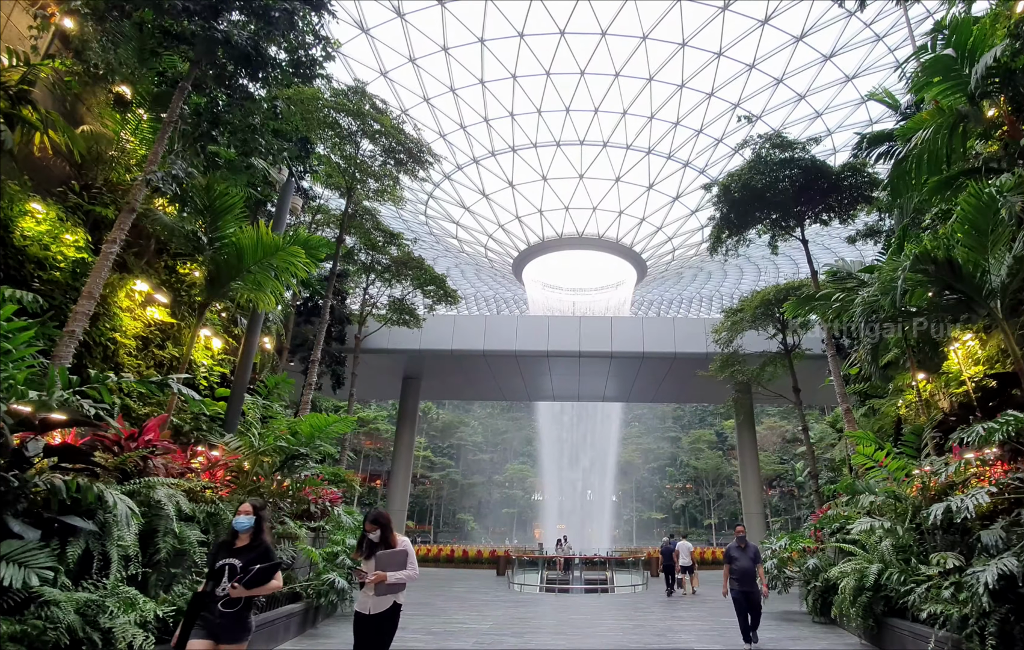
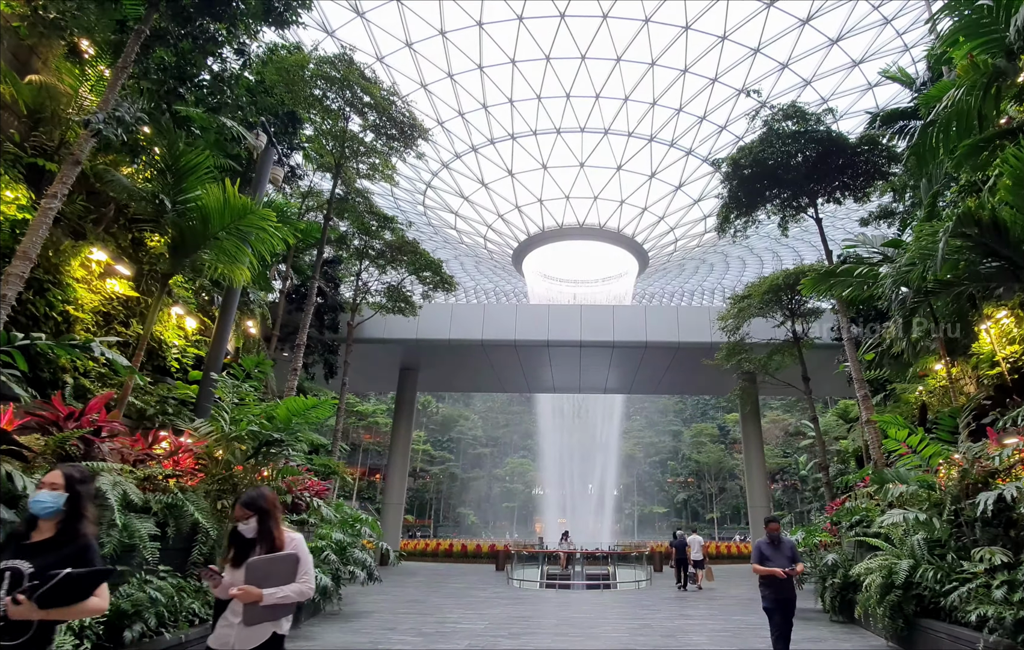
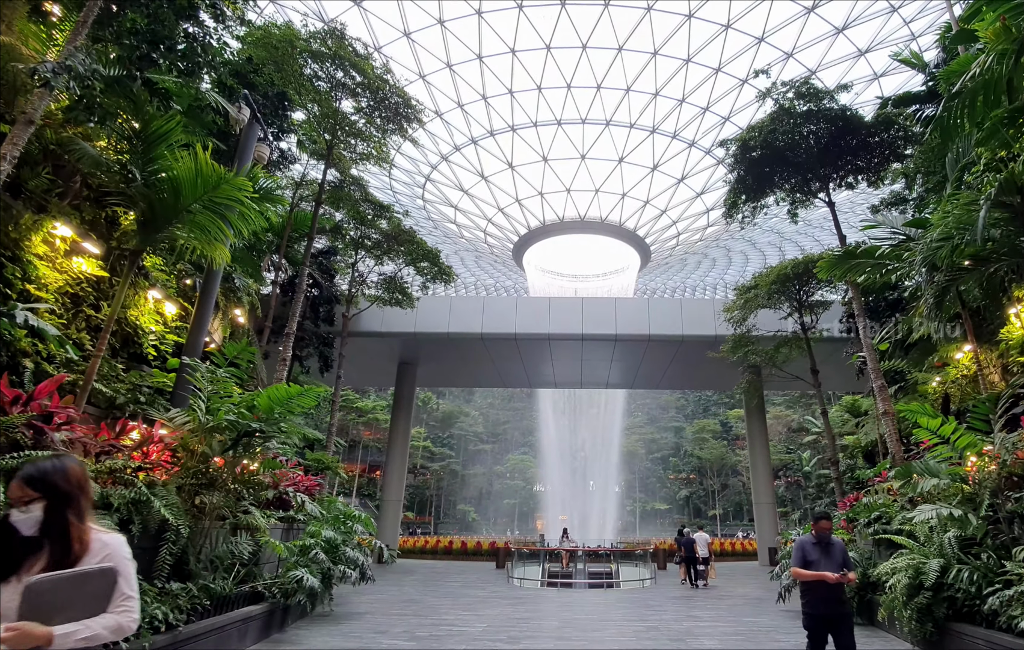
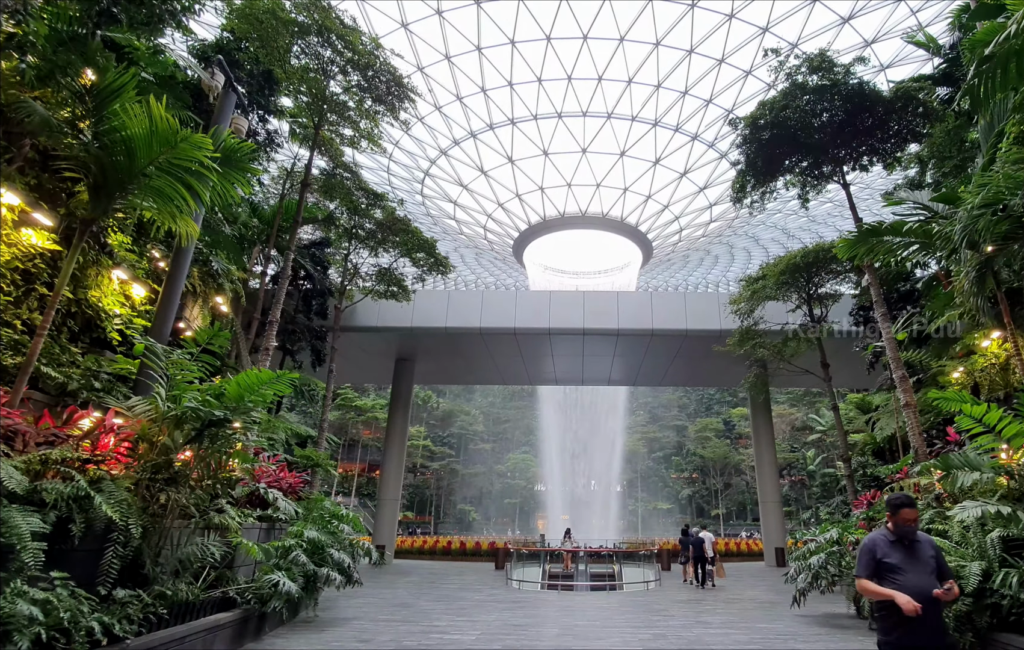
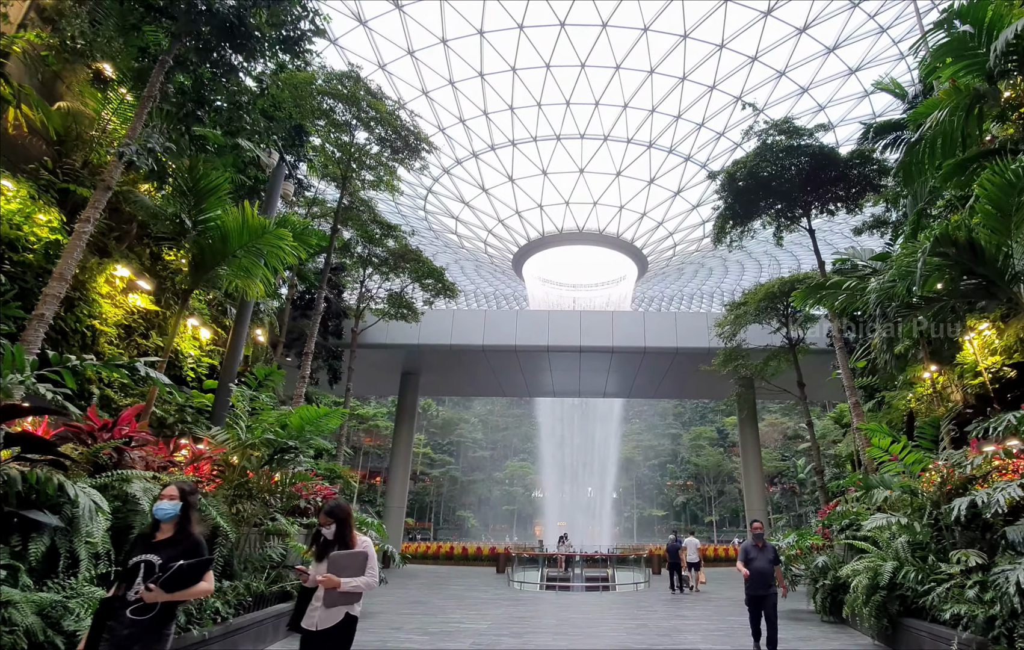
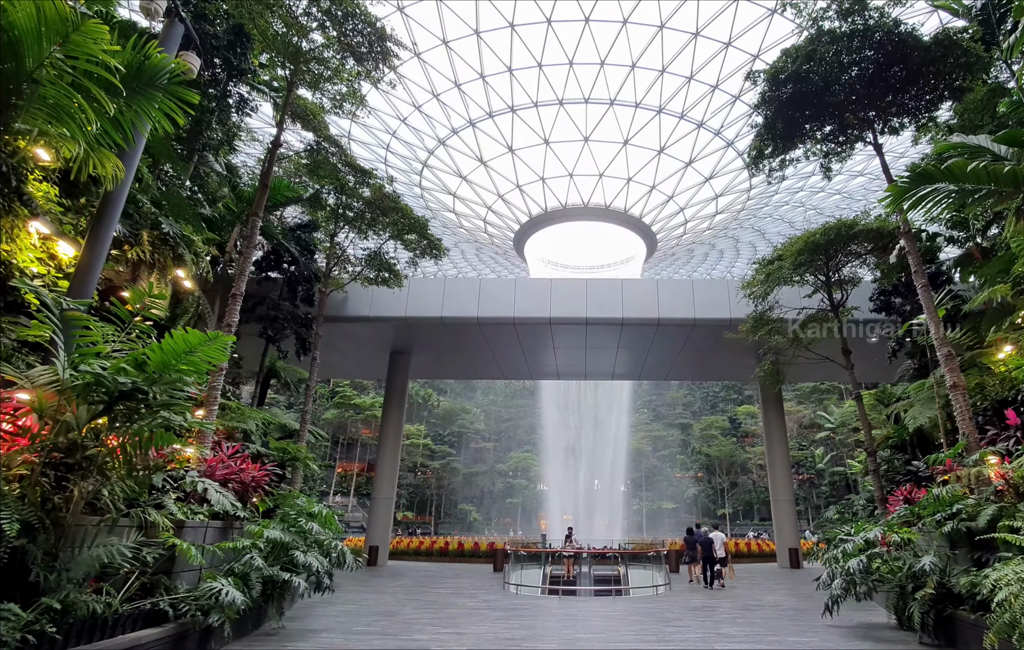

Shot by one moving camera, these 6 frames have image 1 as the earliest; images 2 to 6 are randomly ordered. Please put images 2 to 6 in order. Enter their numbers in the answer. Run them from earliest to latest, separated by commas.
5, 2, 3, 4, 6
